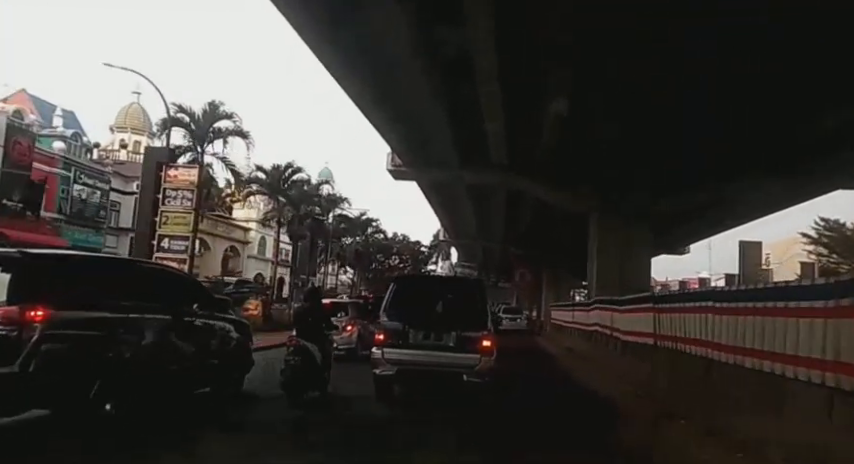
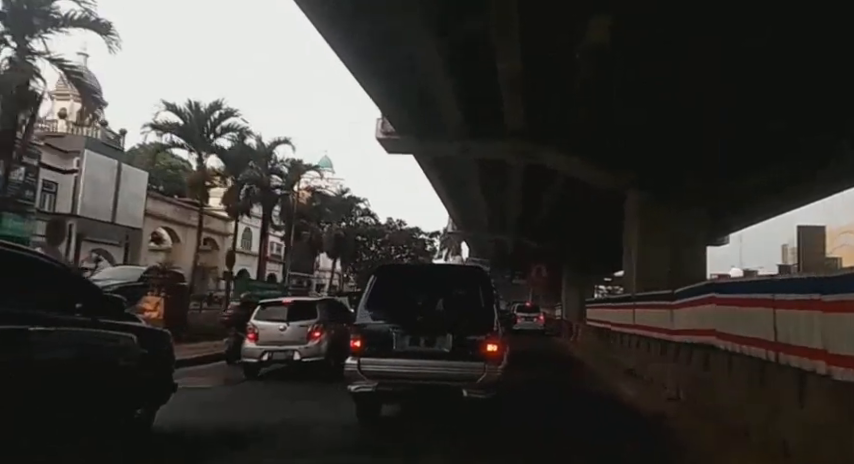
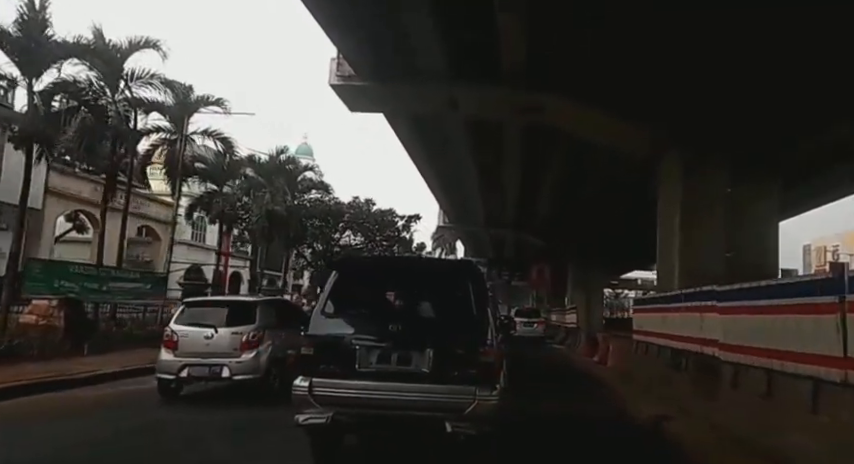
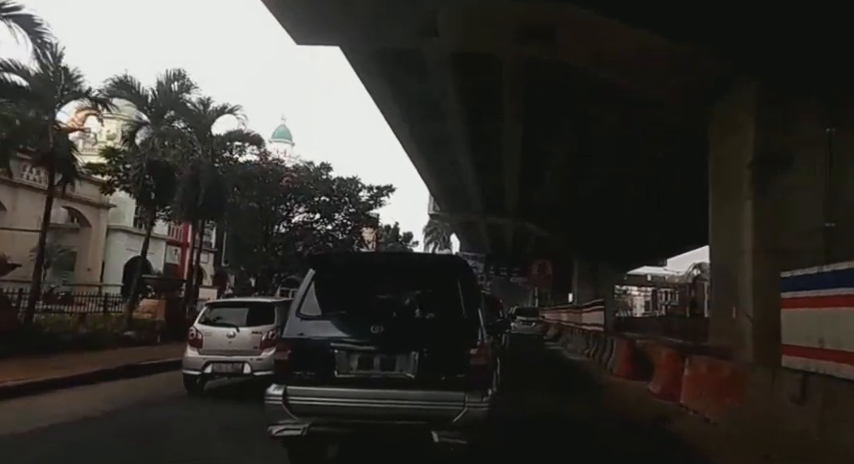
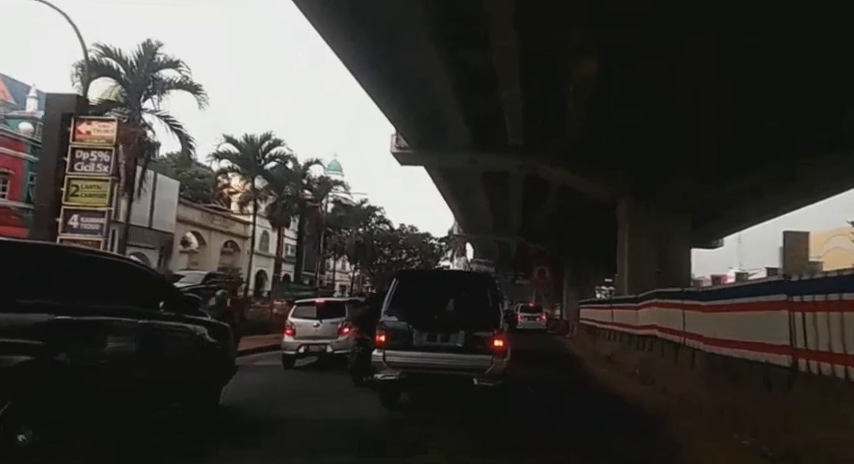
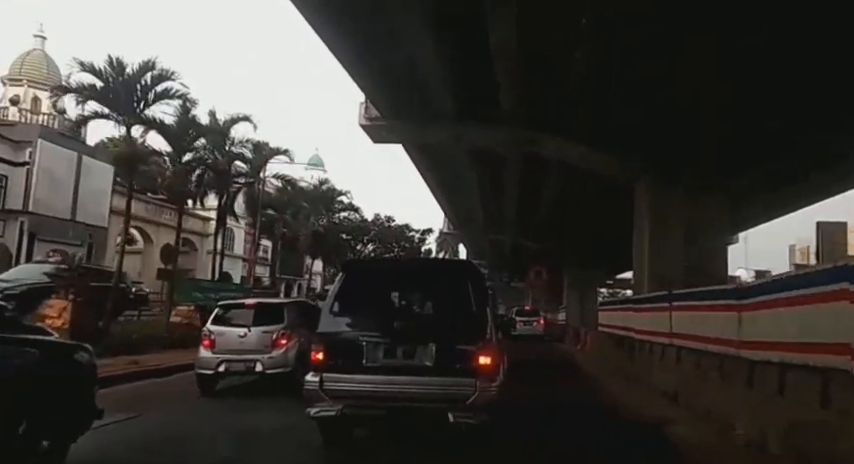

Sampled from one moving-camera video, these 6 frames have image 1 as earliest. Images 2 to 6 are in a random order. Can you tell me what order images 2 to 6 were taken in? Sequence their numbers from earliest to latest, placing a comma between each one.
5, 2, 6, 3, 4
